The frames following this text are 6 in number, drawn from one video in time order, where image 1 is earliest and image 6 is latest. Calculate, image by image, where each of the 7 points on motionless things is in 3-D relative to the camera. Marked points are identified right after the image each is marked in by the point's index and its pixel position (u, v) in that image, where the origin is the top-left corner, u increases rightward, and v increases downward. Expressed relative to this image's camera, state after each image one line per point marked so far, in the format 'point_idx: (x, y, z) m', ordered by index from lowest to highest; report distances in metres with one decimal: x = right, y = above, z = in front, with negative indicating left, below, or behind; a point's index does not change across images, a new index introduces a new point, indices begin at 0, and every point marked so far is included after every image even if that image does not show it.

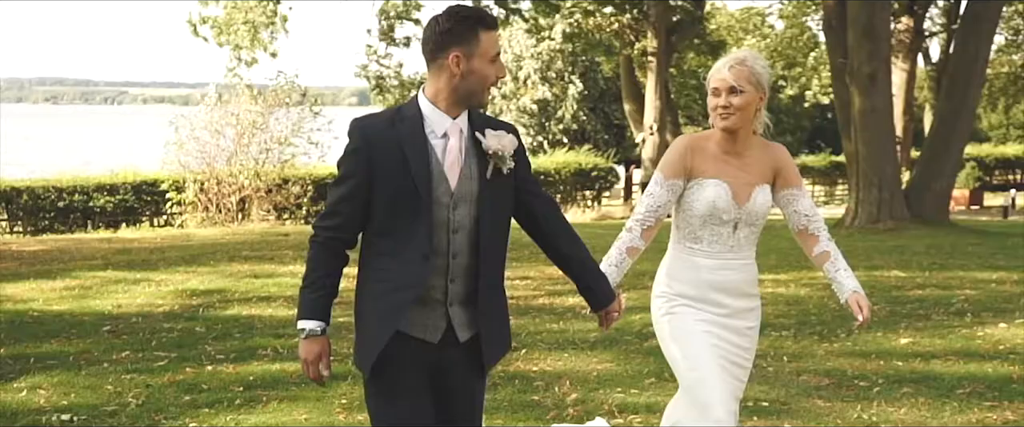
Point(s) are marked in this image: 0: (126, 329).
0: (-3.4, -1.0, +10.5) m
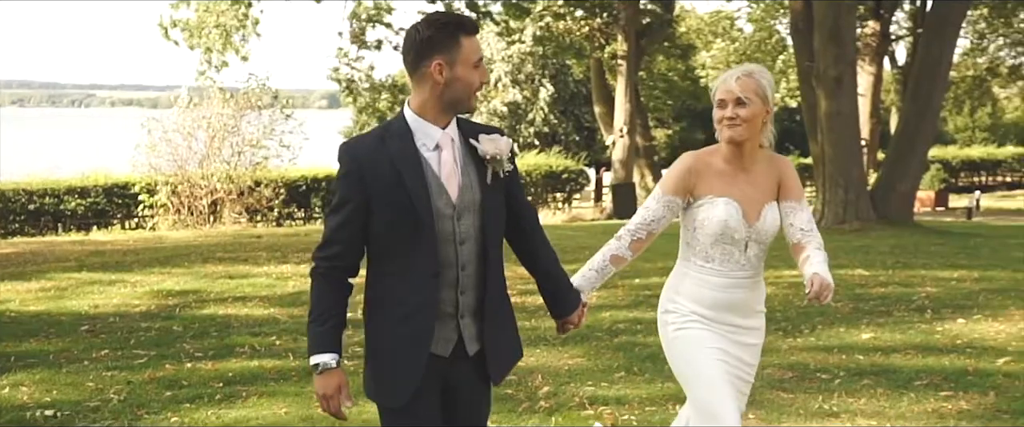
0: (-3.7, -1.0, +10.6) m
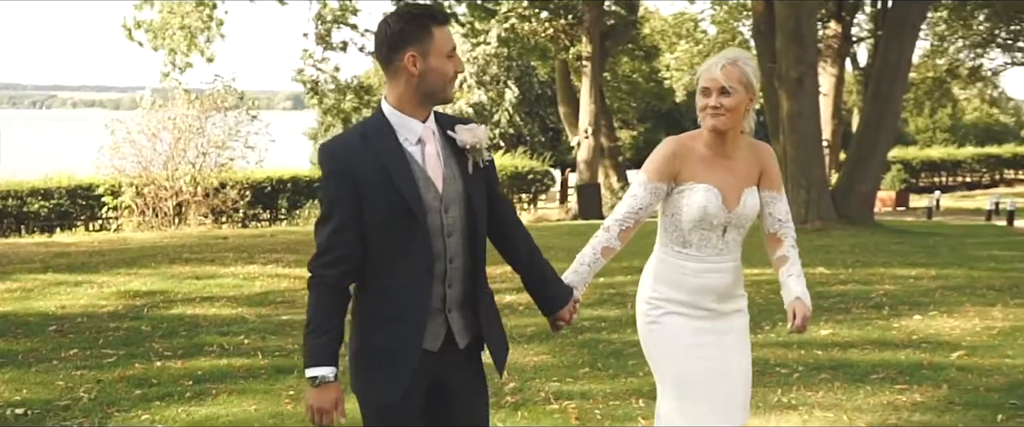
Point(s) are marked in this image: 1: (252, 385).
0: (-4.0, -1.0, +10.6) m
1: (-1.8, -1.2, +8.1) m
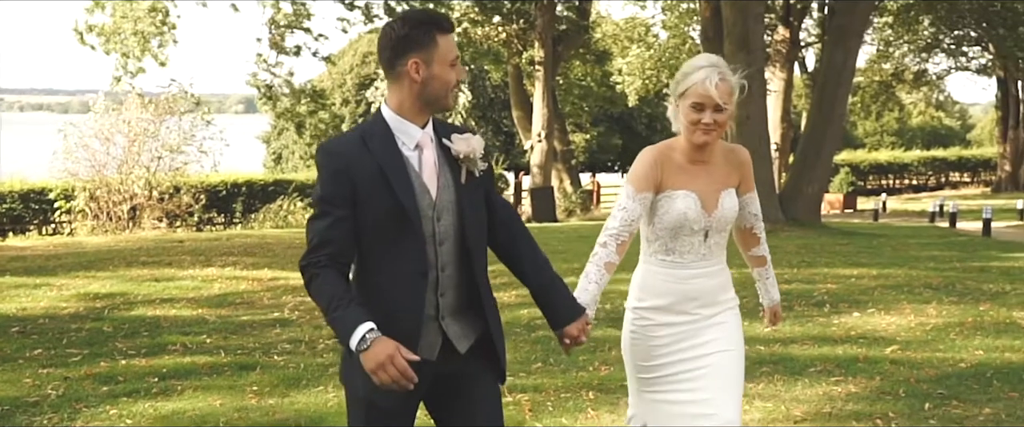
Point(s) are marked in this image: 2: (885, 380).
0: (-4.4, -1.1, +10.8) m
1: (-2.1, -1.2, +8.3) m
2: (+2.6, -1.2, +8.2) m
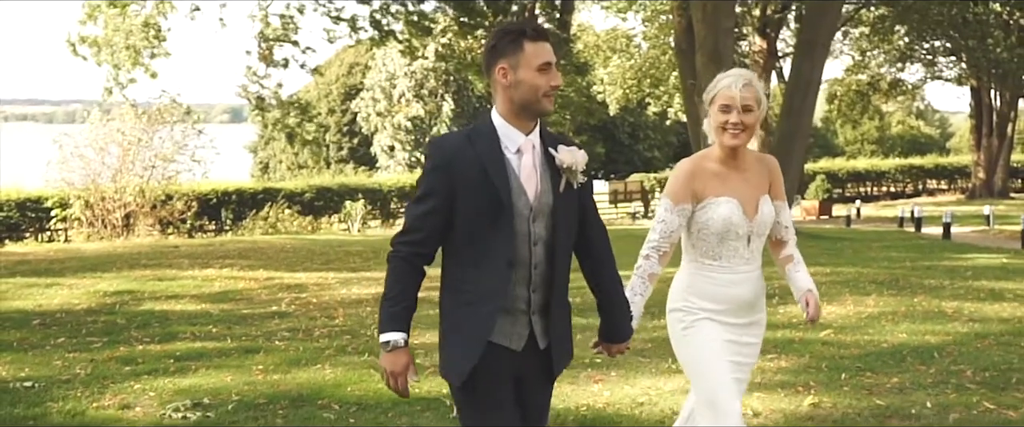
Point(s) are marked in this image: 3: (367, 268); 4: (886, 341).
0: (-4.6, -1.1, +11.9) m
1: (-2.3, -1.2, +9.4) m
2: (+2.4, -1.1, +9.3) m
3: (-2.2, -0.8, +17.8) m
4: (+3.2, -1.1, +10.1) m
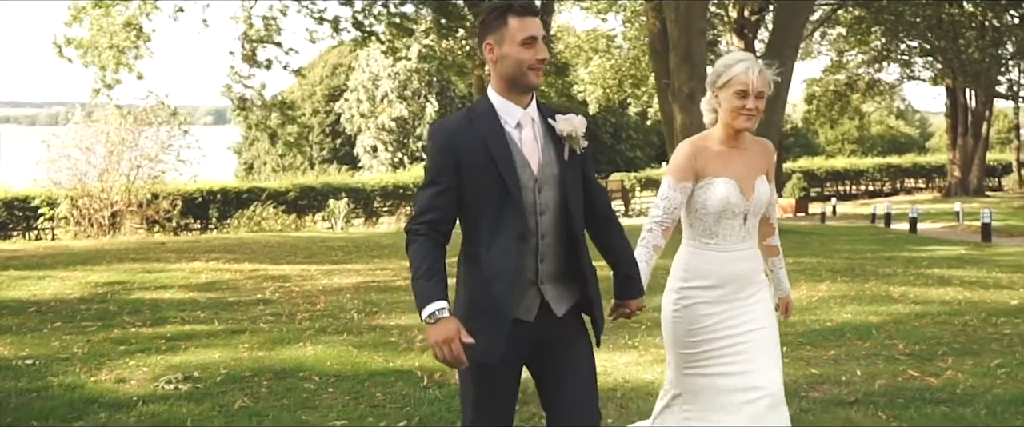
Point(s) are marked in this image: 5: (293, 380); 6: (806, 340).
0: (-4.9, -1.0, +12.5) m
1: (-2.5, -1.1, +10.1) m
2: (+2.1, -1.0, +10.1) m
3: (-2.6, -0.7, +18.5) m
4: (+2.9, -1.0, +10.8) m
5: (-1.6, -1.2, +8.5) m
6: (+2.4, -1.0, +9.6) m
